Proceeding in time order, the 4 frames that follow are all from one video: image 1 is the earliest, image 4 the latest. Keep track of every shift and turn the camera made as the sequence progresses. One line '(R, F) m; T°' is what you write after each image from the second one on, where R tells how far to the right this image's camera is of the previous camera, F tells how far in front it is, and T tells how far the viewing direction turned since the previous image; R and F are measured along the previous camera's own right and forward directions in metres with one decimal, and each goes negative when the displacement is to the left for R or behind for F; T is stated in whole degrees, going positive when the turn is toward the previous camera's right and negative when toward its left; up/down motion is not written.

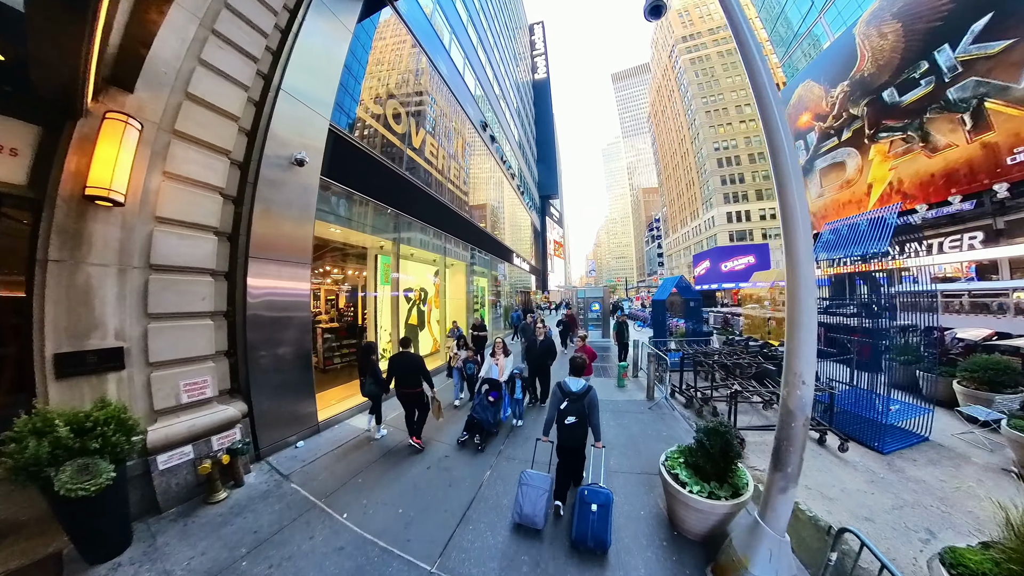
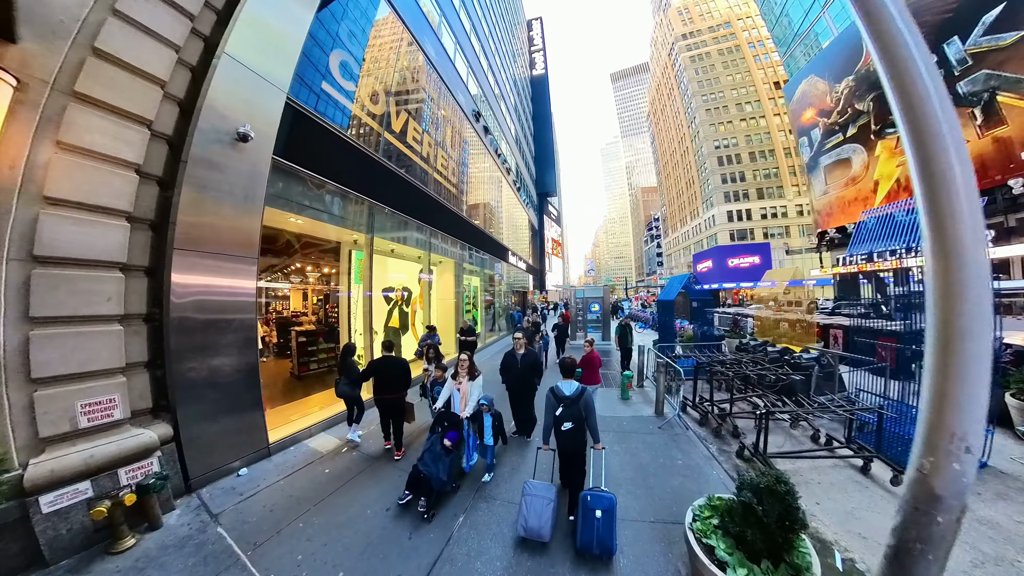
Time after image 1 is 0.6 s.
(+0.2, +0.9) m; 0°
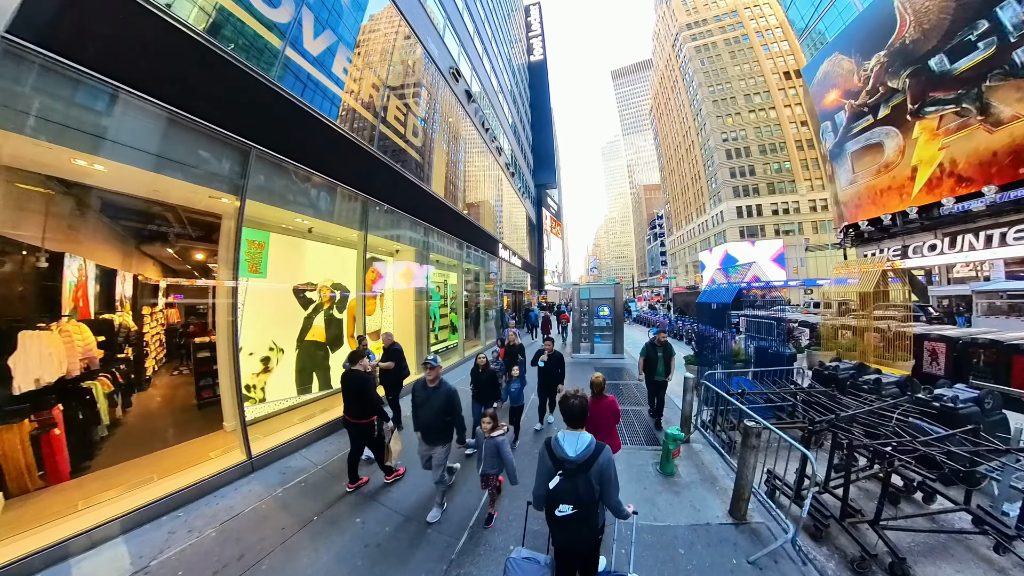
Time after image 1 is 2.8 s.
(+0.5, +2.5) m; 0°
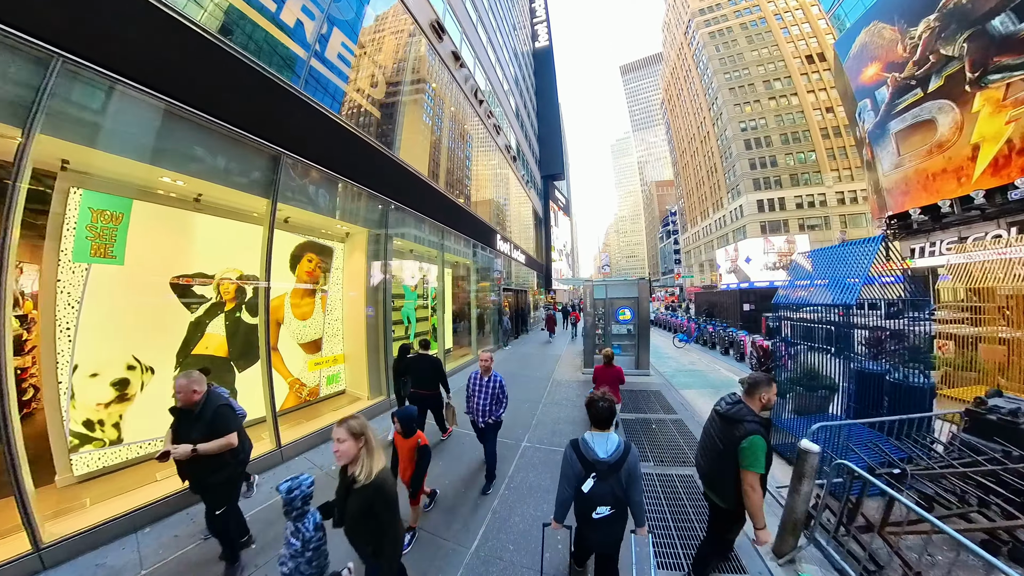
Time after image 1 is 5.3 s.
(+0.4, +1.8) m; -2°
